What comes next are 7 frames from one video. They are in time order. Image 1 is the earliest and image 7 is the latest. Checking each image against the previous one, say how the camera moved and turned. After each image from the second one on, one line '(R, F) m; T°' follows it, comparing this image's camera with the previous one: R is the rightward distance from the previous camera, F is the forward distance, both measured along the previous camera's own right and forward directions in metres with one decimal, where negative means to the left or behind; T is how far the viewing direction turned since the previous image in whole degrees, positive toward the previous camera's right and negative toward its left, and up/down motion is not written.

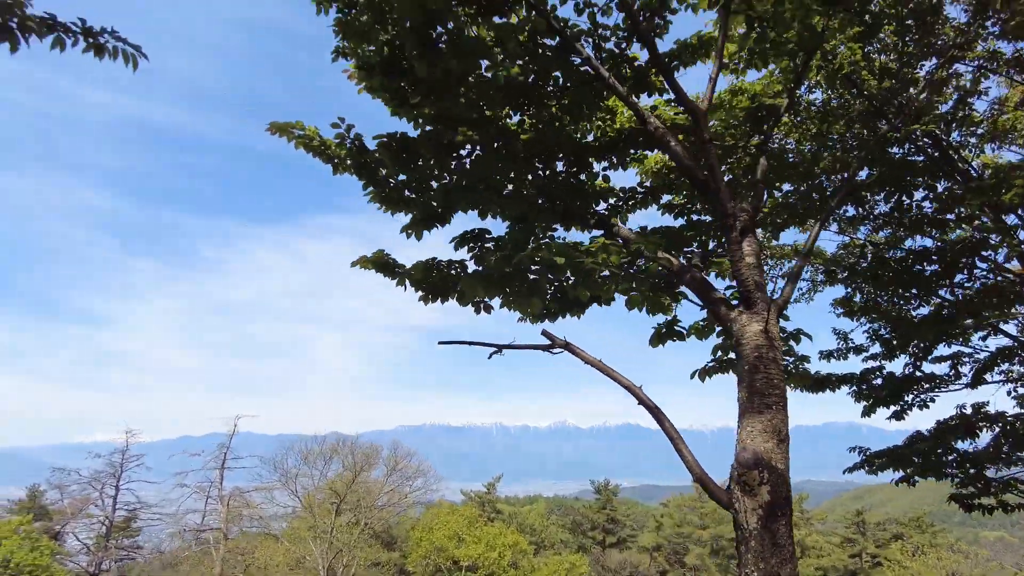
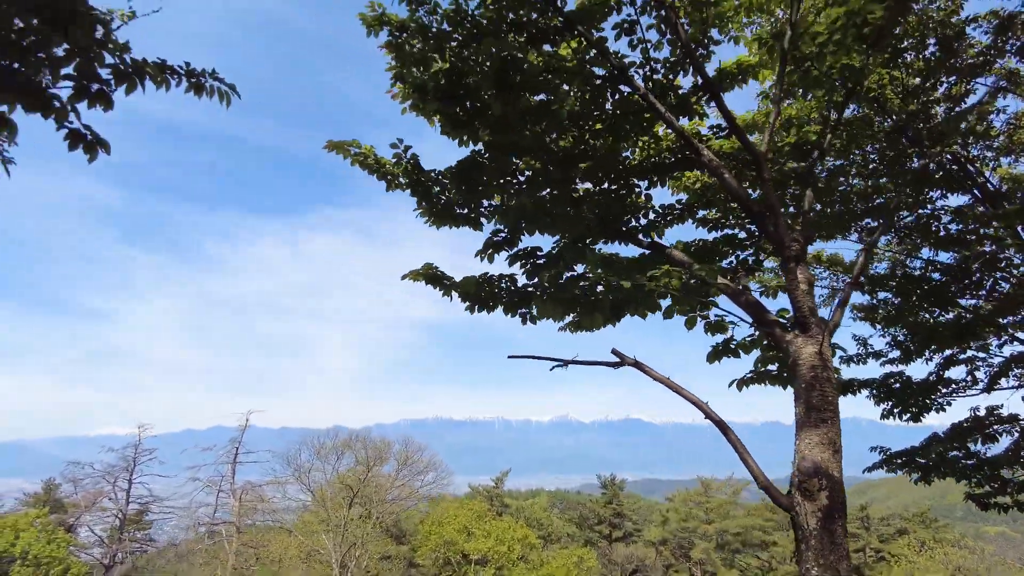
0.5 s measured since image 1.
(-0.3, -0.3) m; 0°
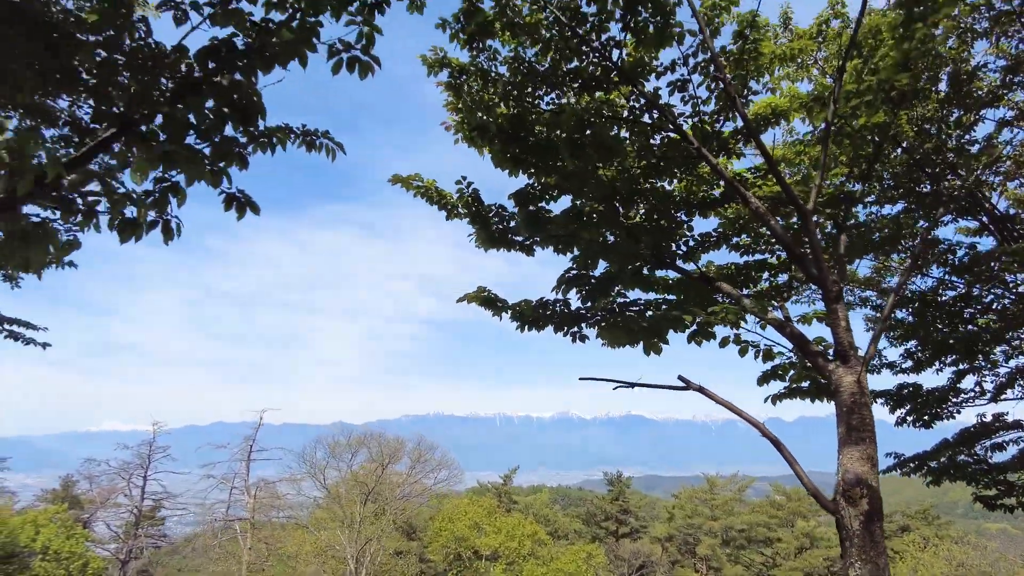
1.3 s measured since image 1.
(-0.5, -0.5) m; 0°
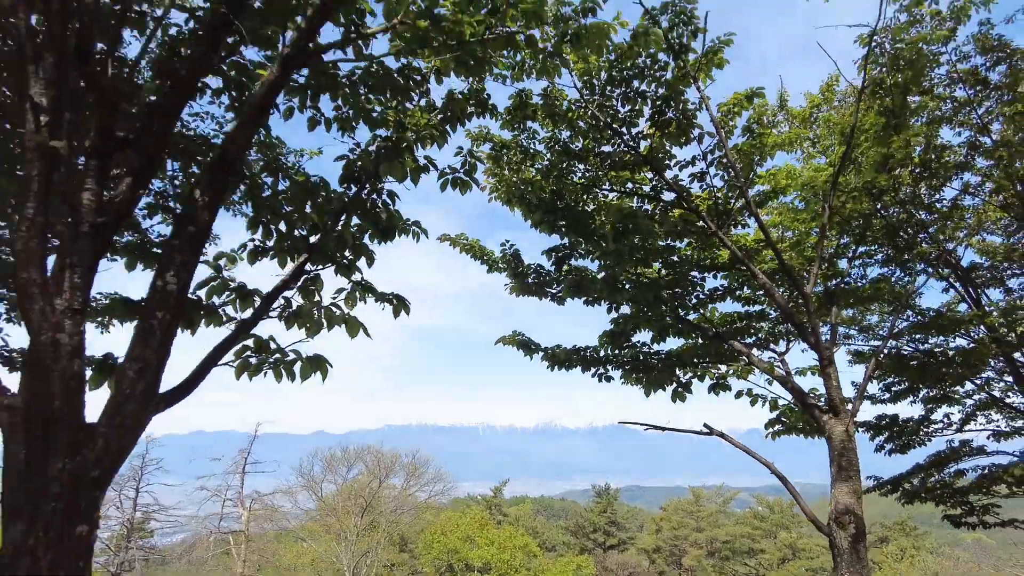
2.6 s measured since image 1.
(-0.5, -0.9) m; +1°
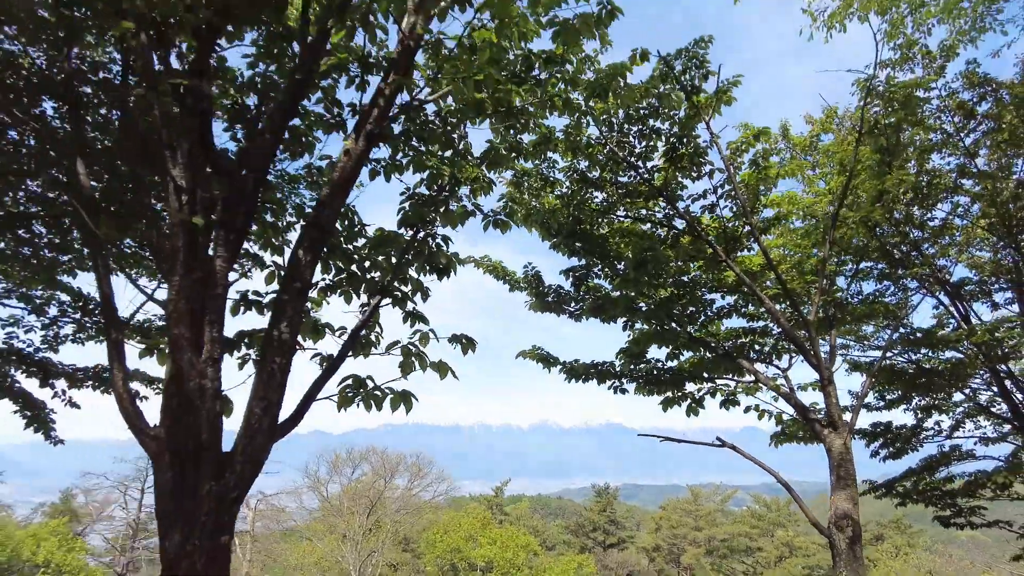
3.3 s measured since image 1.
(-0.3, -0.5) m; 0°
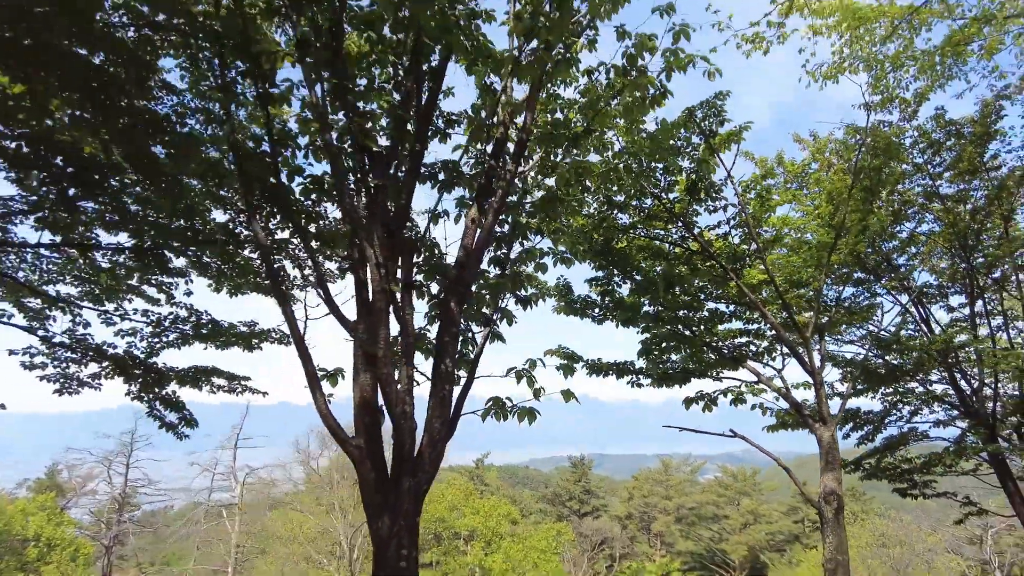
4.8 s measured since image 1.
(-0.8, -1.0) m; +3°
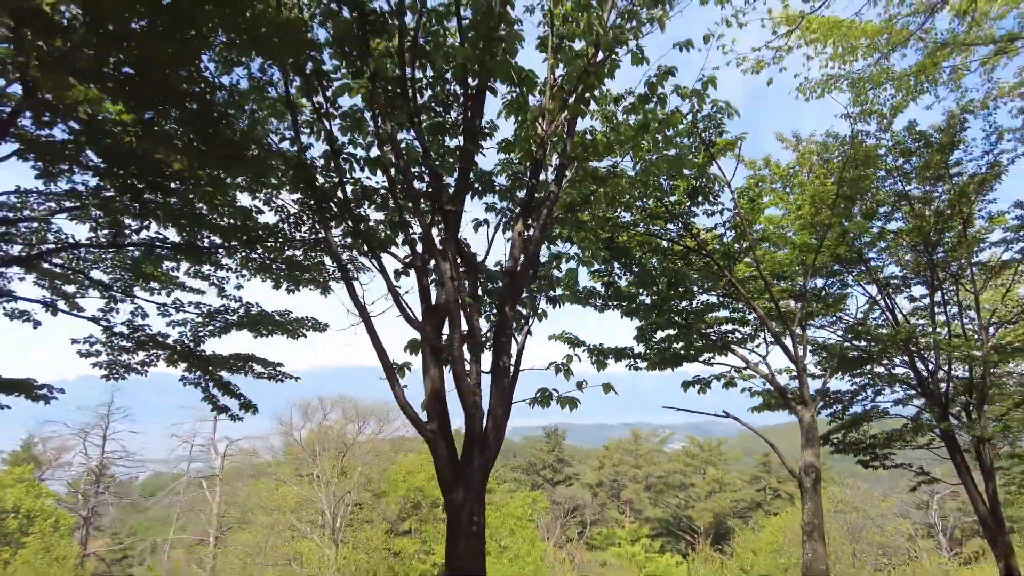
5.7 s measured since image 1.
(-0.6, -0.7) m; +3°
